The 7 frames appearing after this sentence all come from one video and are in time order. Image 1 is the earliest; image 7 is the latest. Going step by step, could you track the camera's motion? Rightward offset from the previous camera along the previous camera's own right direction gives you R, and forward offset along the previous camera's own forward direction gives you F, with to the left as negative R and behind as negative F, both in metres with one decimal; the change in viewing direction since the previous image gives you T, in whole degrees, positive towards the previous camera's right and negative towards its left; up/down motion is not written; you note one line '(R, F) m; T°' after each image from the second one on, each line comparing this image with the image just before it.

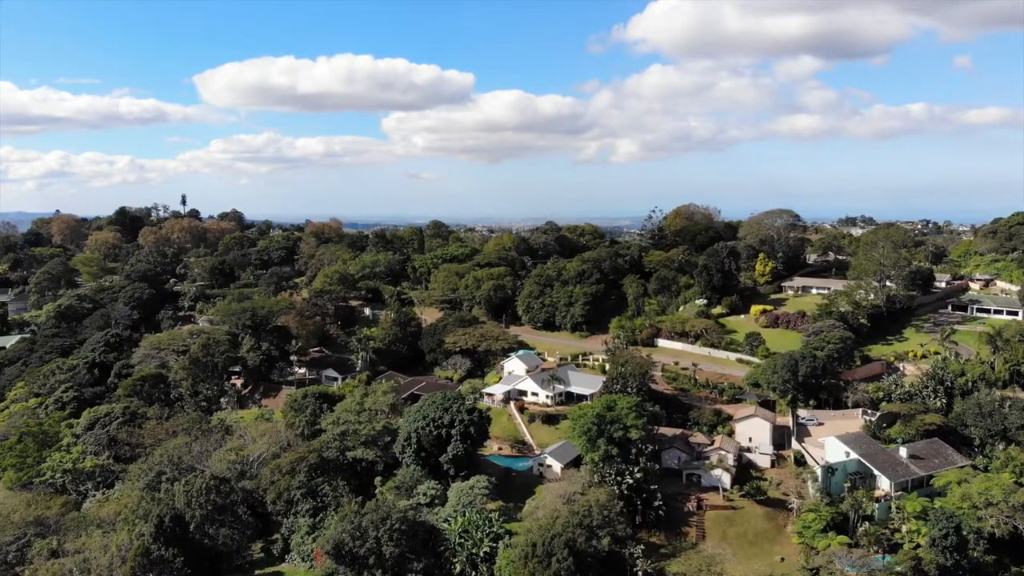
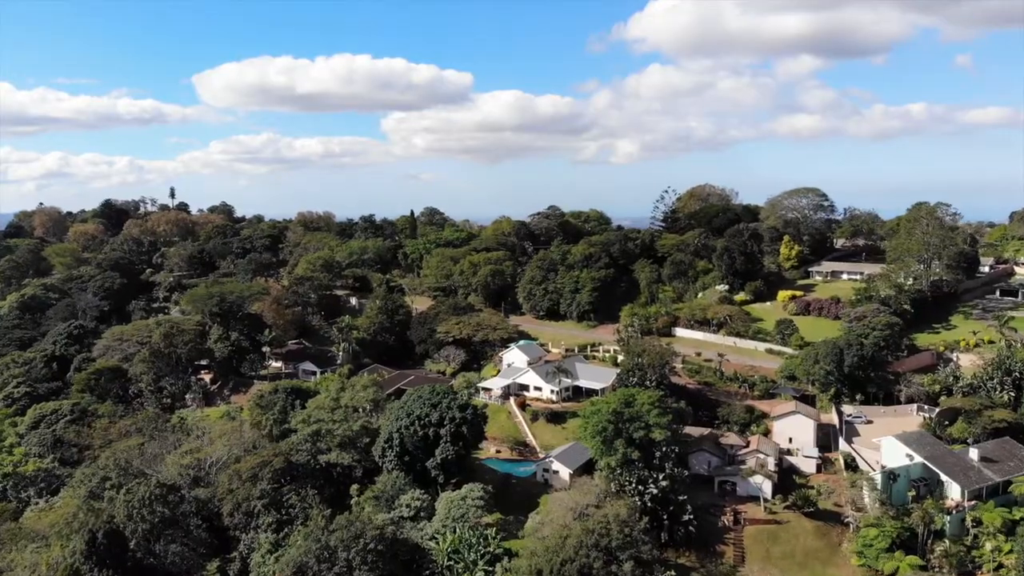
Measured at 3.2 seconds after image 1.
(0.0, +5.6) m; 0°
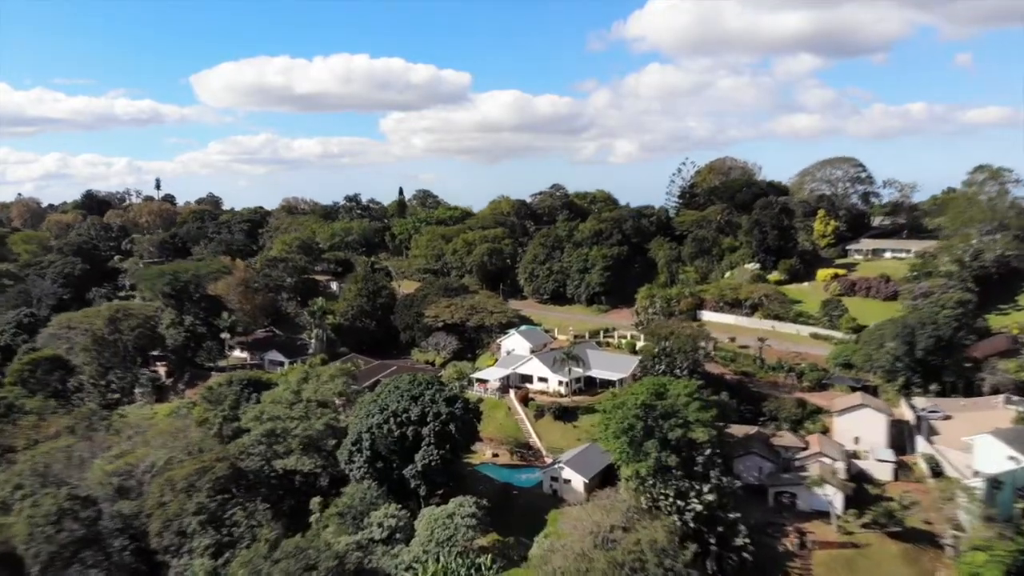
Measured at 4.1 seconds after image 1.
(0.0, +6.4) m; 0°
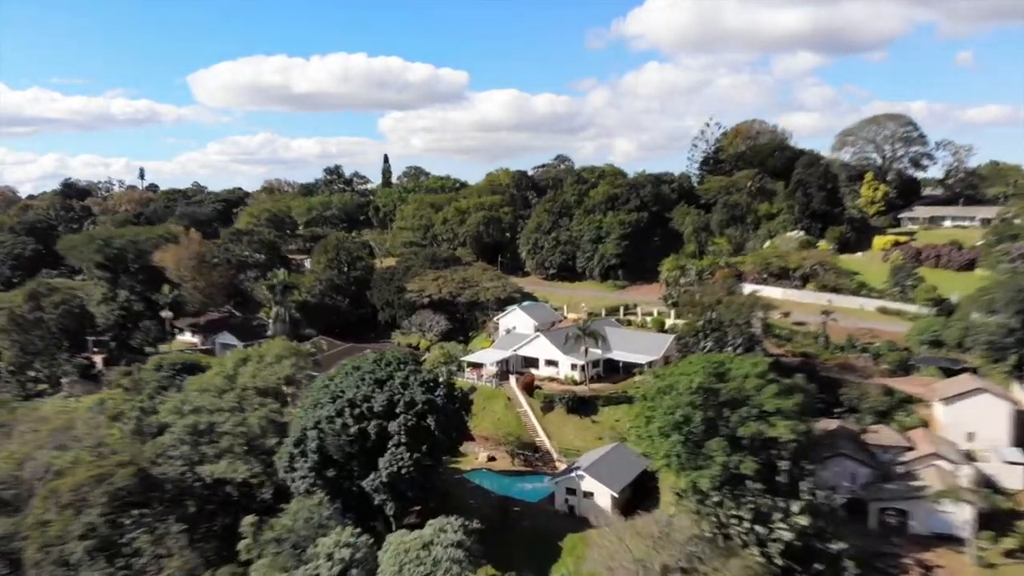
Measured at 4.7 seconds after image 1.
(-0.1, +6.7) m; 0°
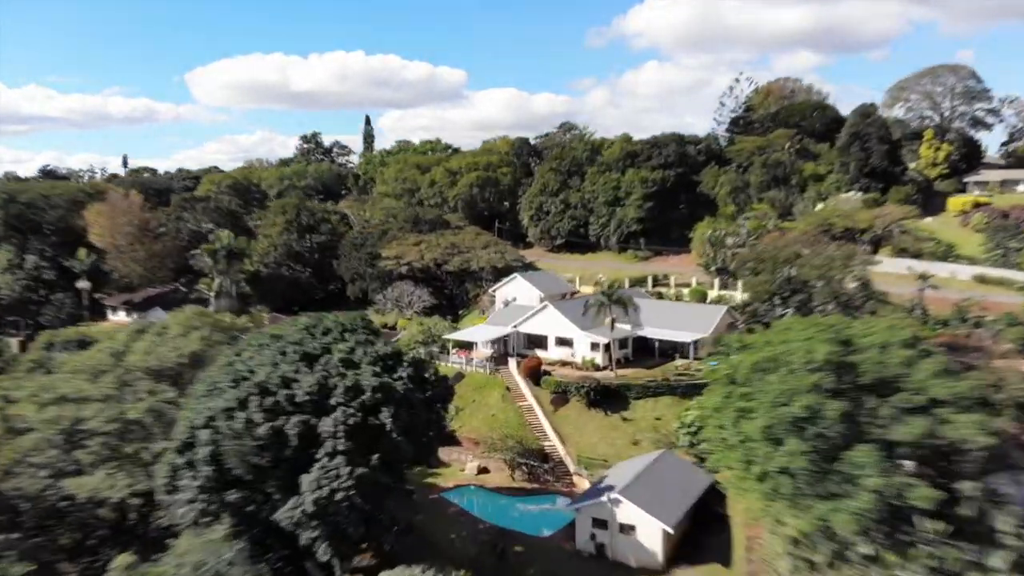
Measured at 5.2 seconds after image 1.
(0.0, +6.3) m; 0°
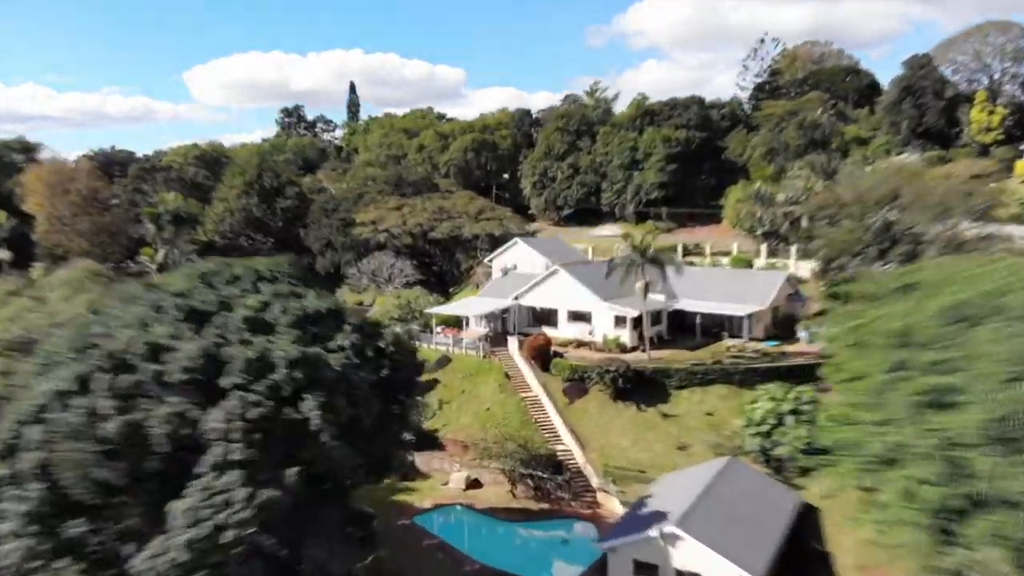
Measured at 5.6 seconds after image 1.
(0.0, +4.2) m; 0°
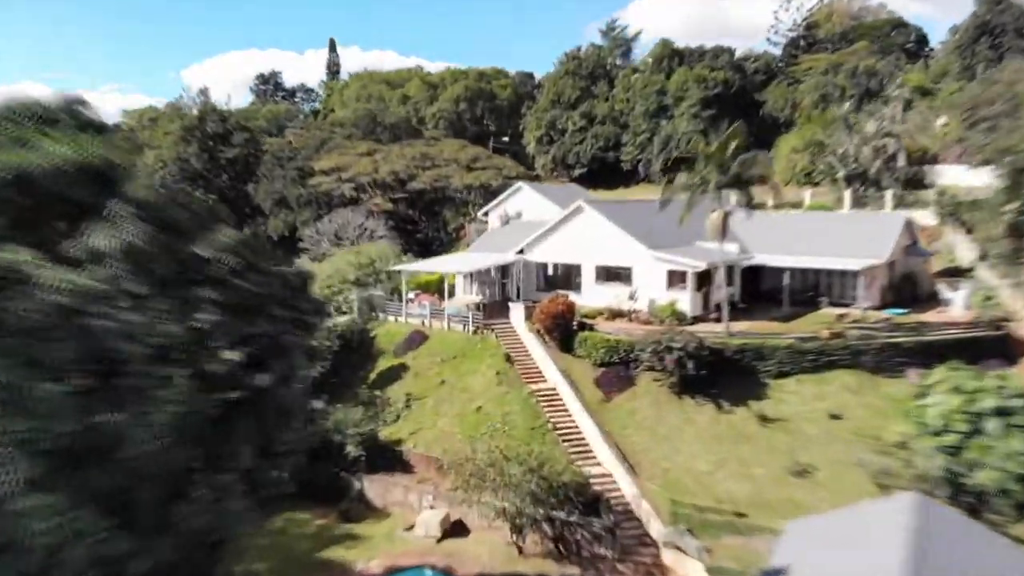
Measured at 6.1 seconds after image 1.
(0.0, +4.5) m; 0°
